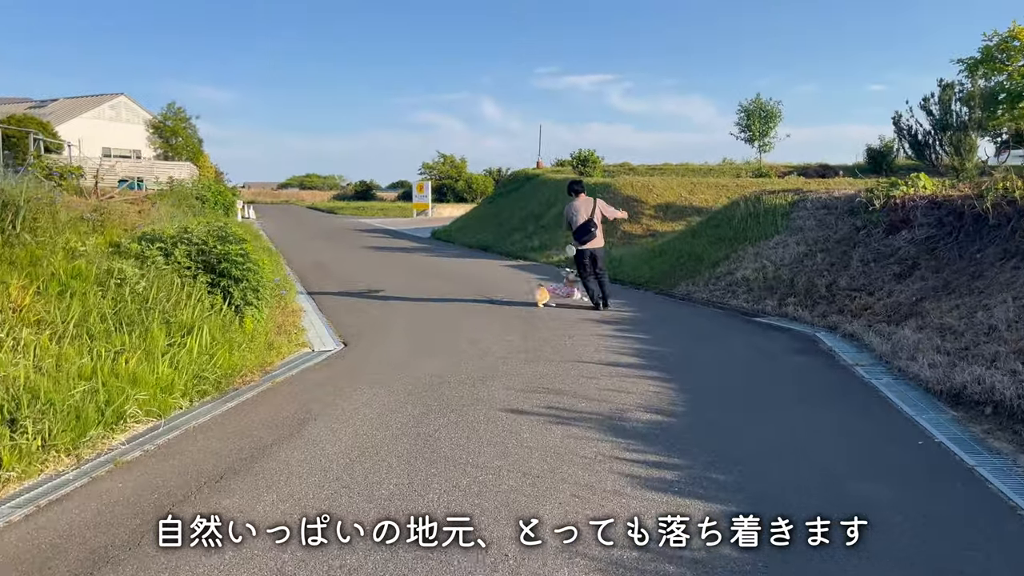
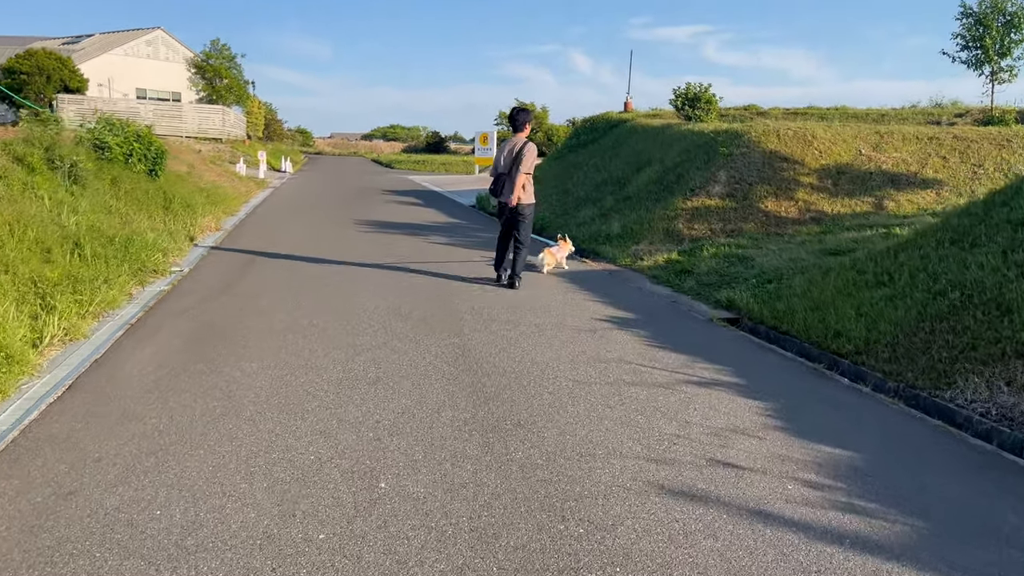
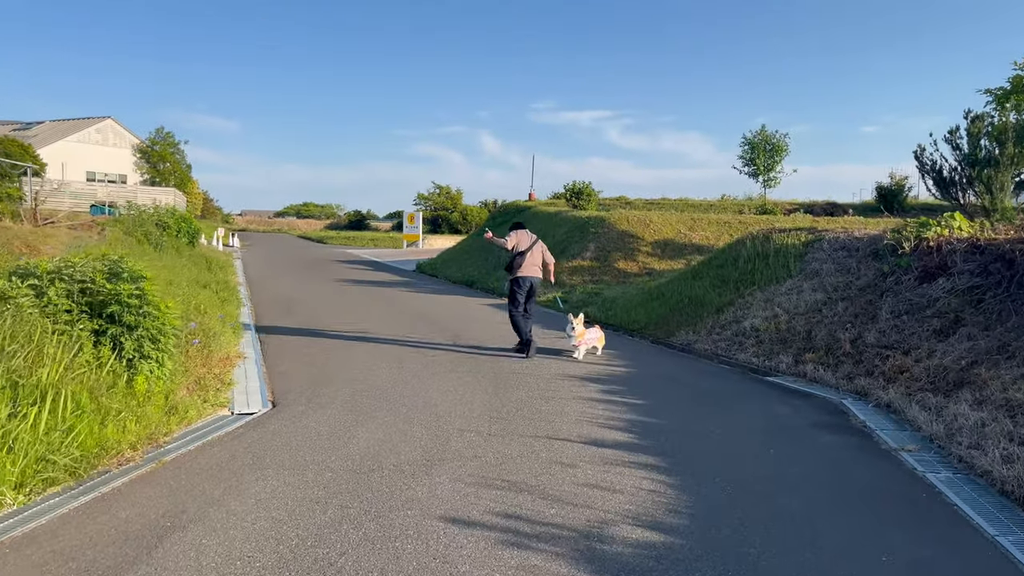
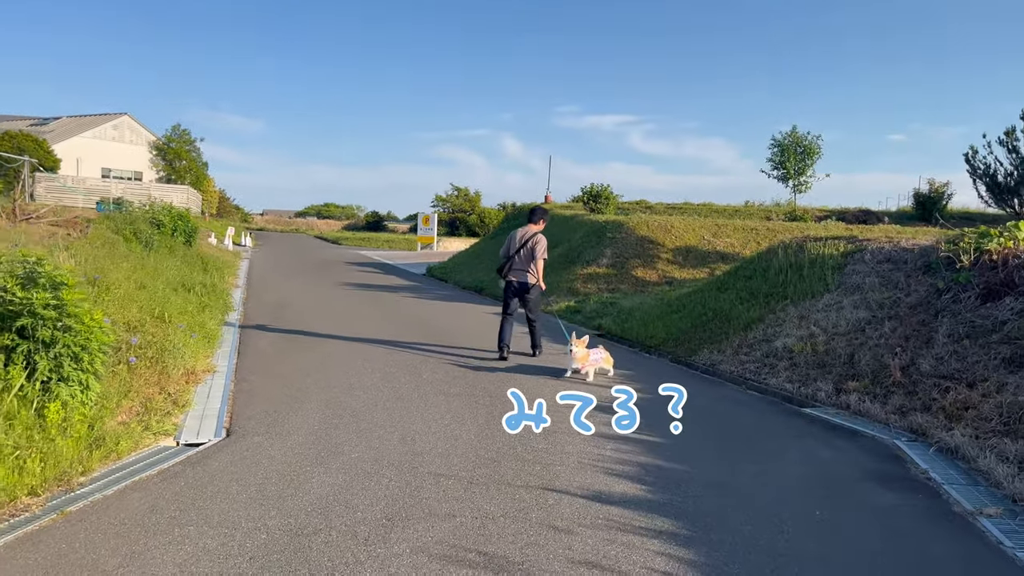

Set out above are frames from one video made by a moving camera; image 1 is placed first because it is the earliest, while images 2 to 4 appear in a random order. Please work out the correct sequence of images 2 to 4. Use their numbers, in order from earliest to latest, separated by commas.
3, 4, 2
